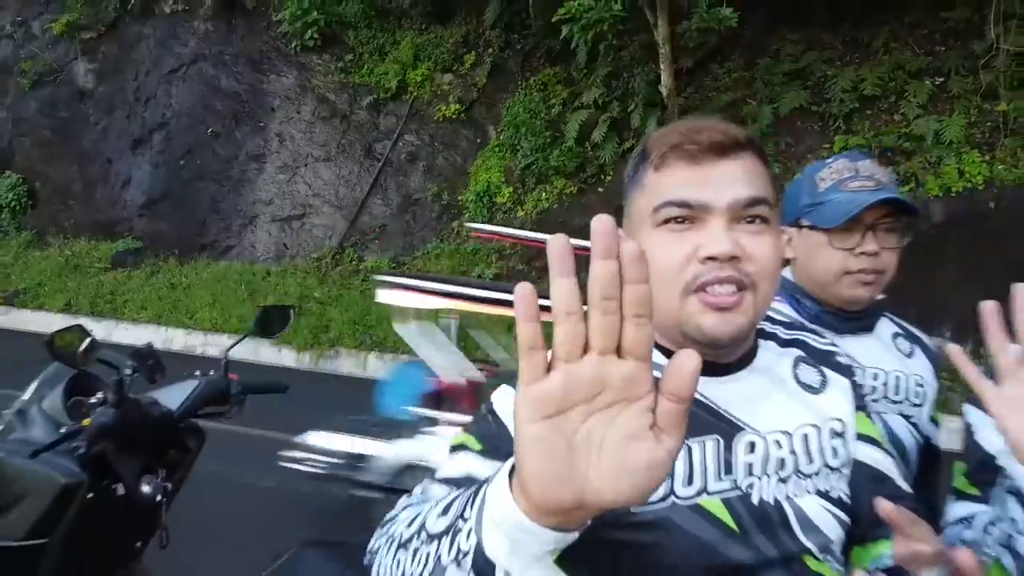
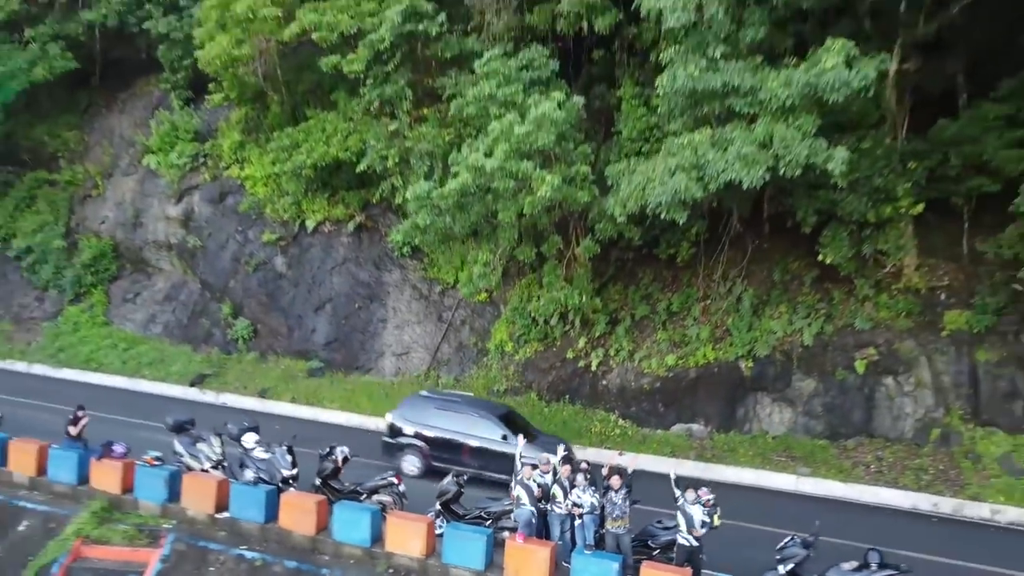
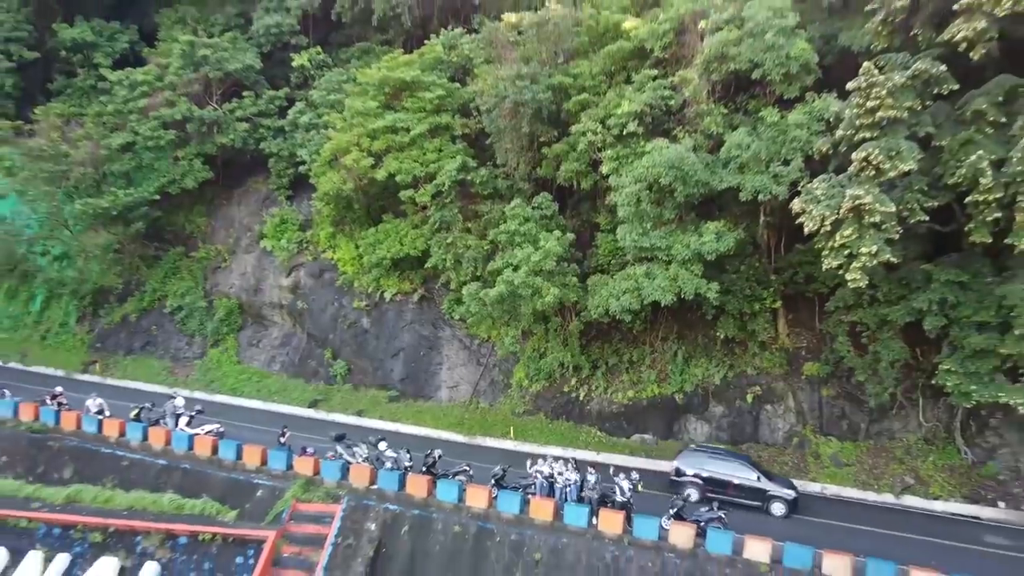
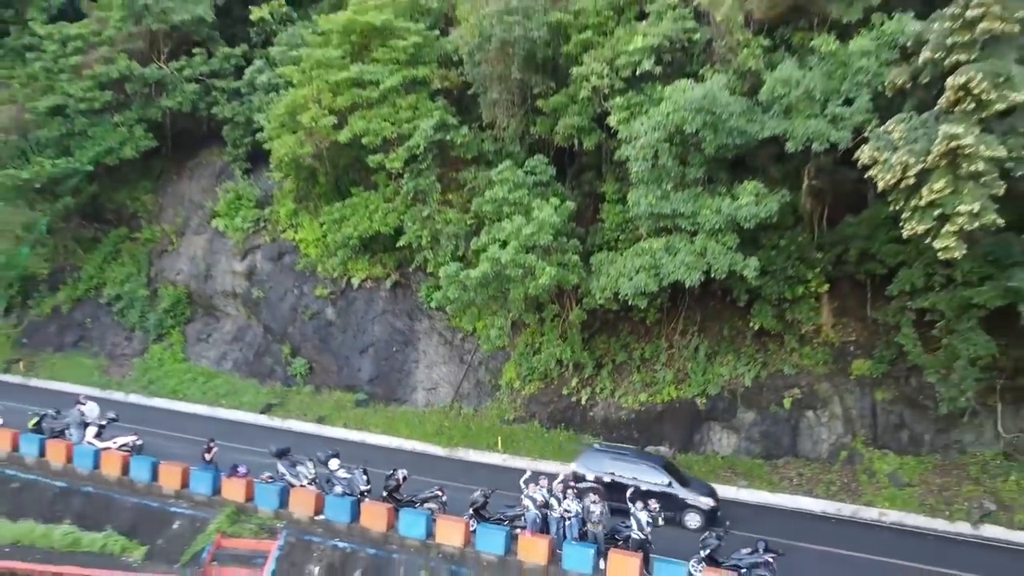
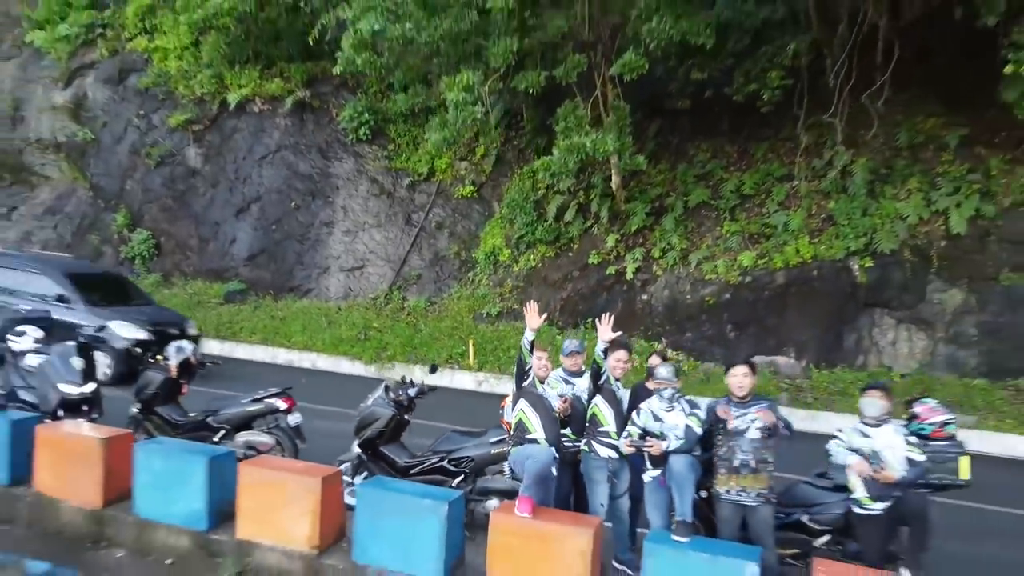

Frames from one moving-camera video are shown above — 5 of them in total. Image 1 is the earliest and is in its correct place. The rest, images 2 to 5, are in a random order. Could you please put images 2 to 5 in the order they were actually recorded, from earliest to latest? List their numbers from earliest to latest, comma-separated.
5, 2, 4, 3
